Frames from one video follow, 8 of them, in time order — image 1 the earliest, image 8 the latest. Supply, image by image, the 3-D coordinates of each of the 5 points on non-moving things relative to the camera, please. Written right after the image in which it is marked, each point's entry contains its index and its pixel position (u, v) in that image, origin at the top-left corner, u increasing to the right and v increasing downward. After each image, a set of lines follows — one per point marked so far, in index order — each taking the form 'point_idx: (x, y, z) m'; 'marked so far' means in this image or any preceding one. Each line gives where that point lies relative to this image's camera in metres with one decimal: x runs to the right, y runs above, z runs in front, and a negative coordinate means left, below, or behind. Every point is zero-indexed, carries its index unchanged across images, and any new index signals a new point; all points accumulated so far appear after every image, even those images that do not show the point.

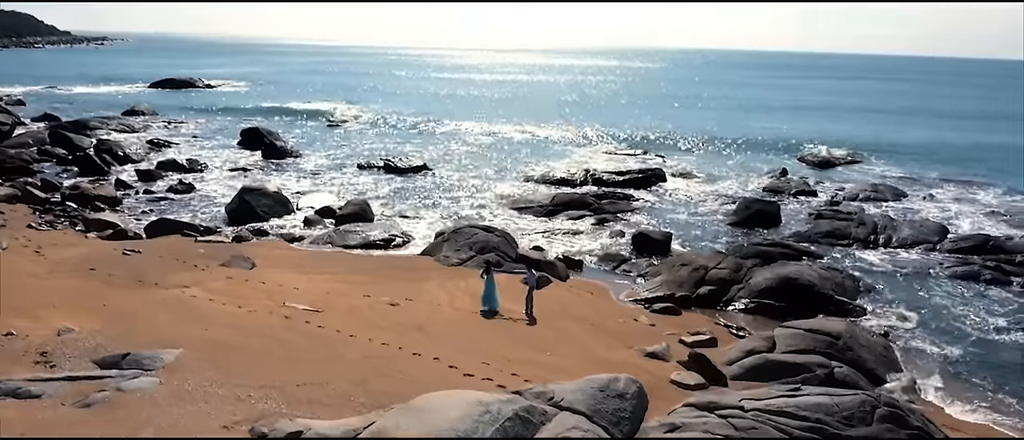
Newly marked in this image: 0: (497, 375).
0: (-0.1, -2.3, +11.4) m
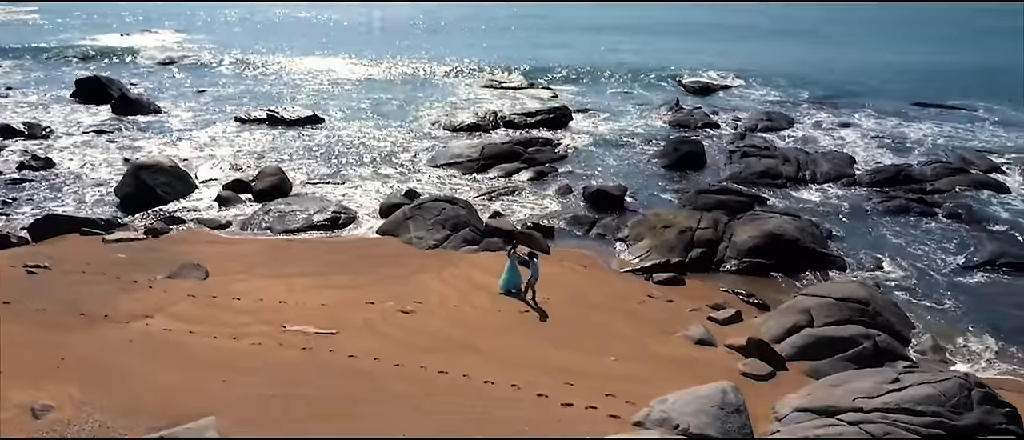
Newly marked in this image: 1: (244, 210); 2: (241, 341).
0: (+1.2, -2.4, +10.4) m
1: (-6.6, +0.2, +19.3) m
2: (-4.0, -1.8, +11.8) m
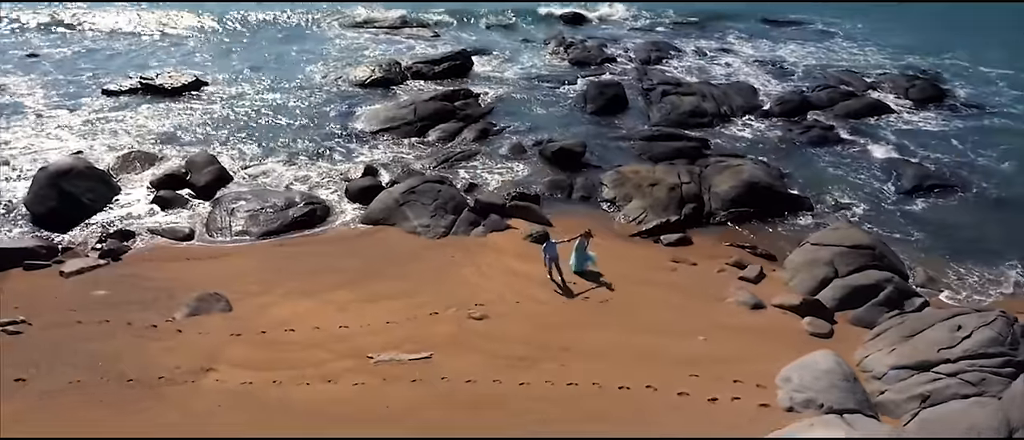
0: (+3.1, -2.4, +10.9) m
1: (-7.0, +0.2, +17.3) m
2: (-2.3, -2.3, +10.9) m
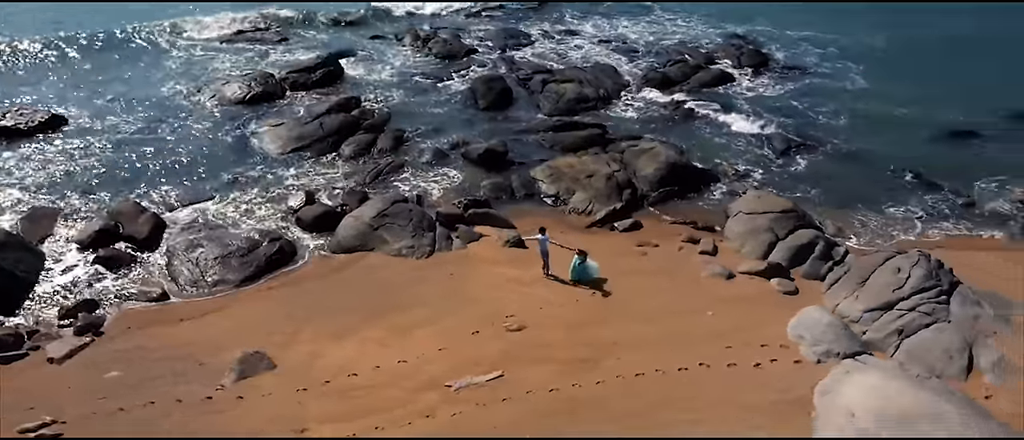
0: (+4.2, -2.2, +13.0) m
1: (-7.5, -1.0, +16.2) m
2: (-1.0, -2.9, +11.5) m
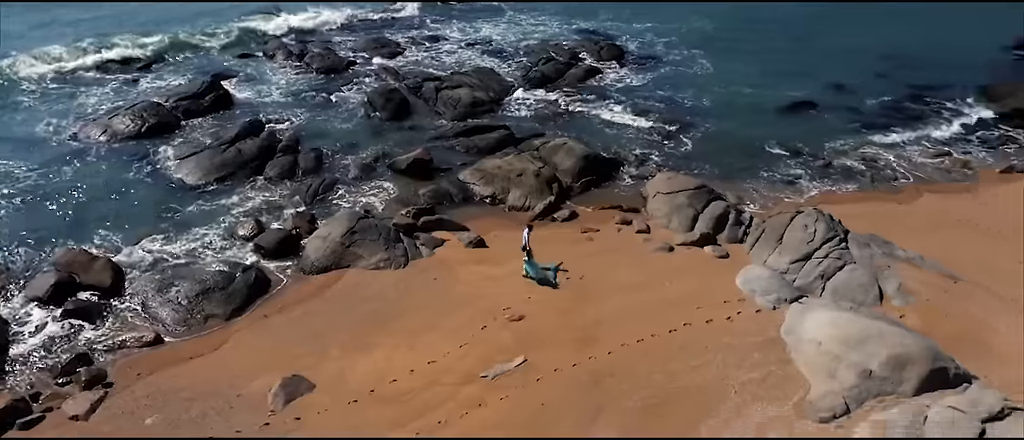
0: (+4.3, -1.7, +15.5) m
1: (-7.9, -1.9, +16.0) m
2: (-0.3, -3.0, +12.9) m
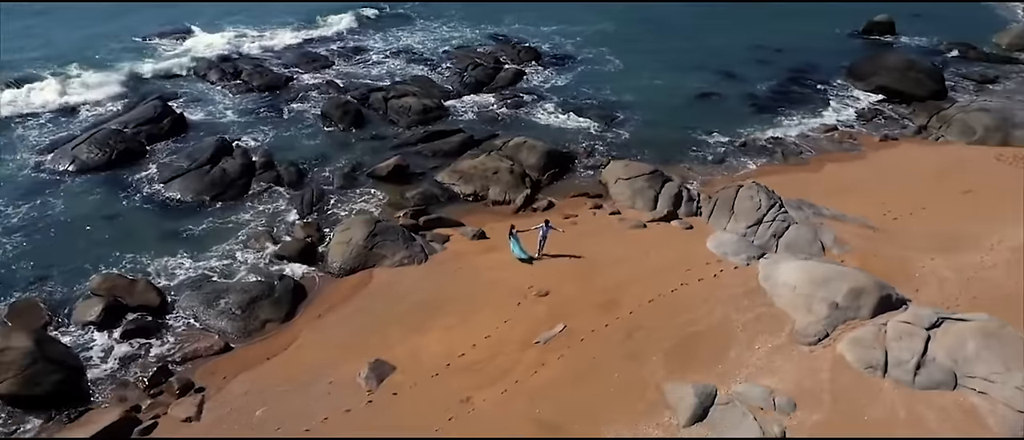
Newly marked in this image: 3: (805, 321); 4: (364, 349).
0: (+4.8, -1.2, +18.8) m
1: (-7.2, -2.4, +17.3) m
2: (+0.8, -2.8, +15.5) m
3: (+6.1, -2.1, +16.3) m
4: (-3.1, -2.7, +16.2) m
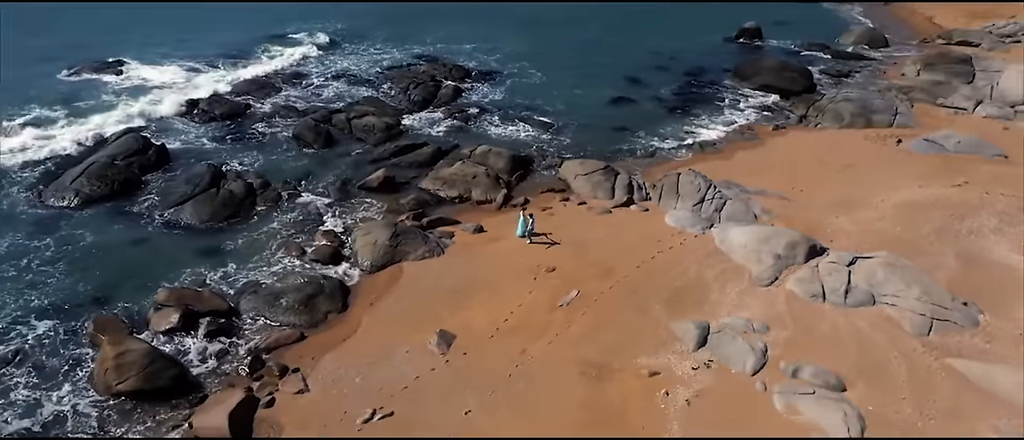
0: (+4.9, -0.6, +23.6) m
1: (-6.6, -2.7, +20.1) m
2: (+1.7, -2.4, +19.6) m
3: (+6.7, -1.3, +21.2) m
4: (-2.3, -2.6, +19.7) m
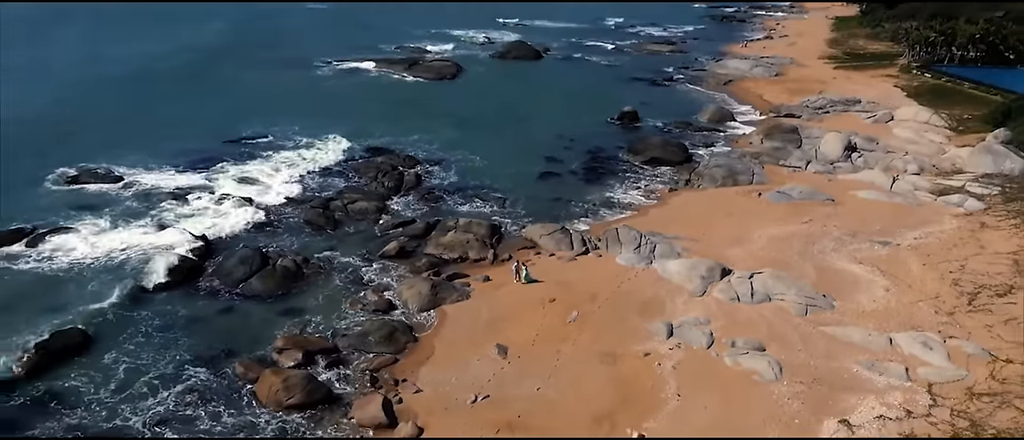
0: (+5.0, -2.2, +33.3) m
1: (-5.4, -4.8, +27.6) m
2: (+2.7, -3.9, +28.7) m
3: (+7.2, -2.6, +31.3) m
4: (-1.2, -4.4, +28.0) m
